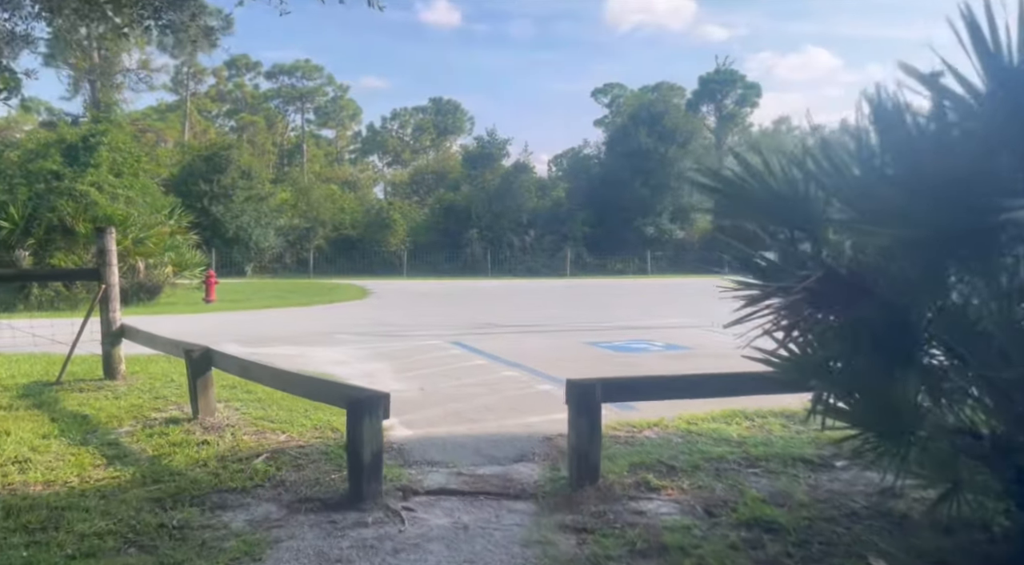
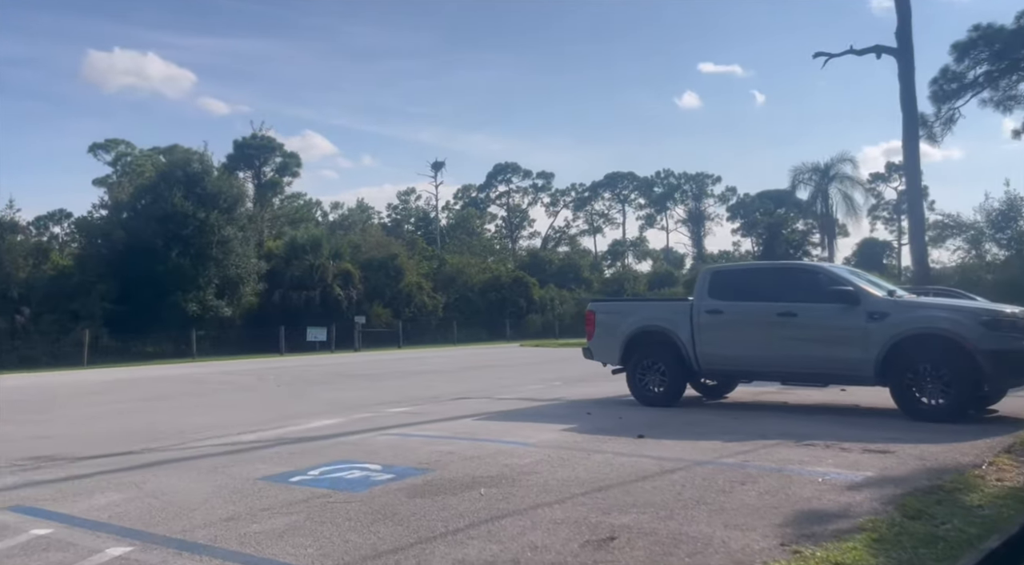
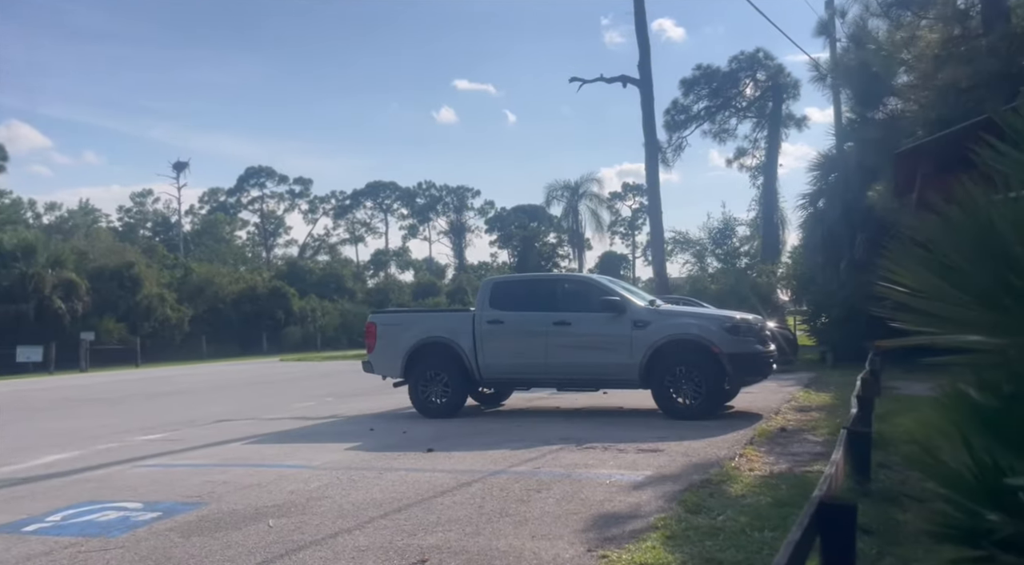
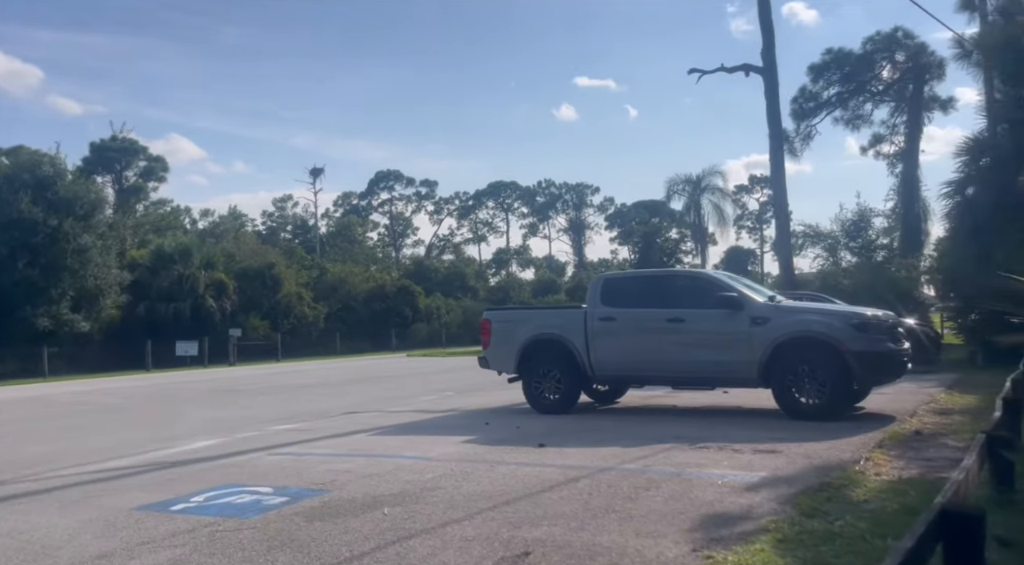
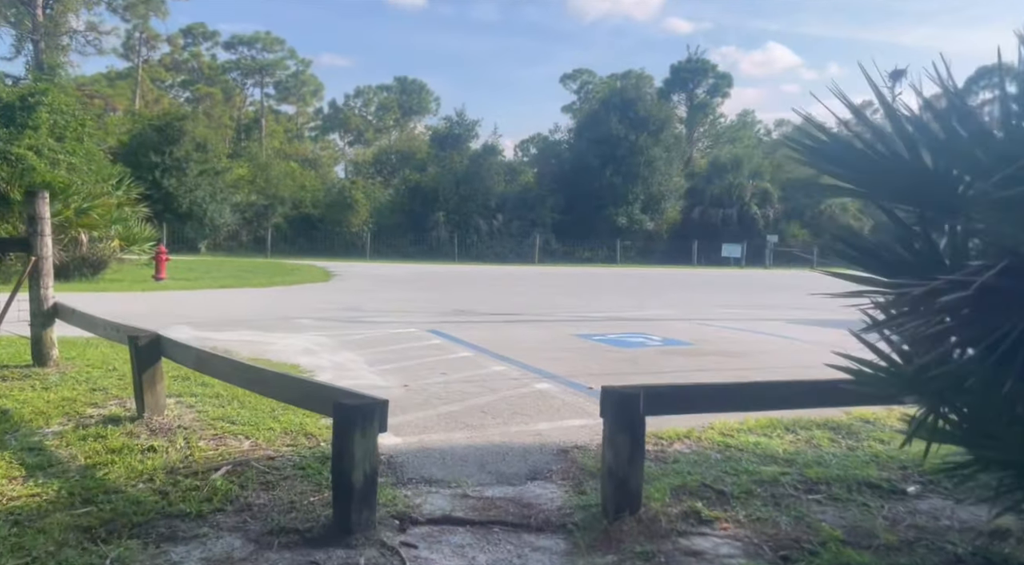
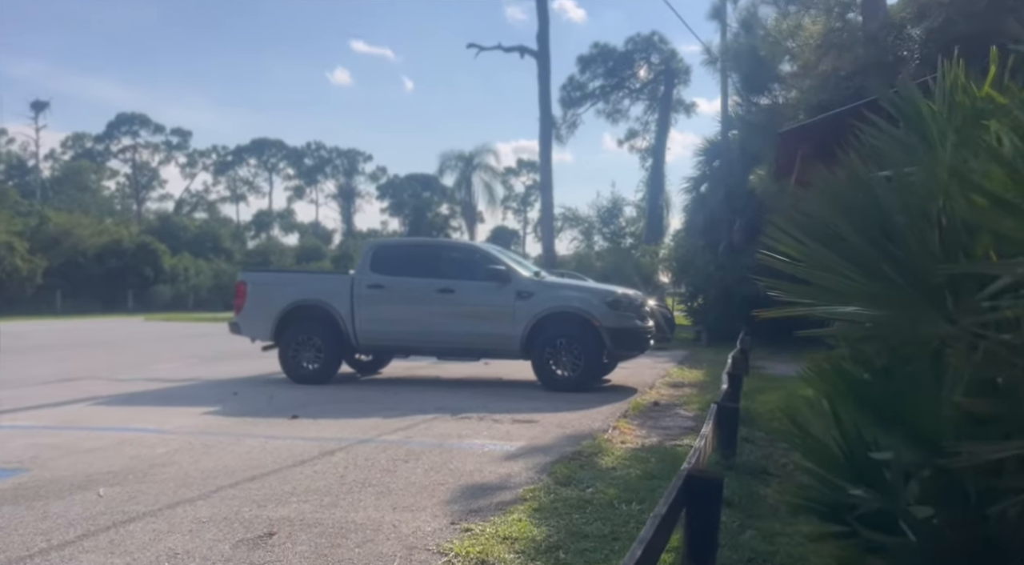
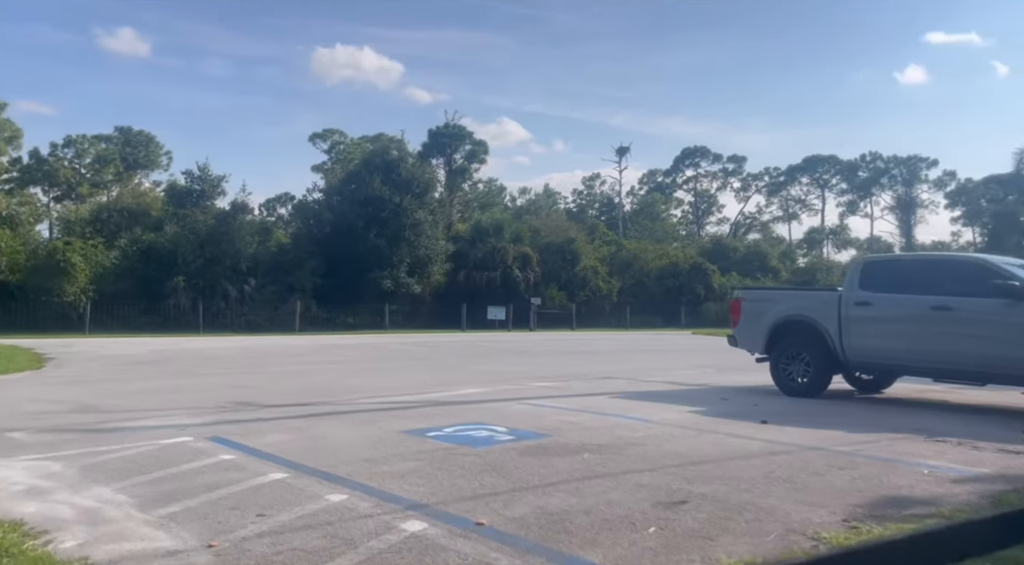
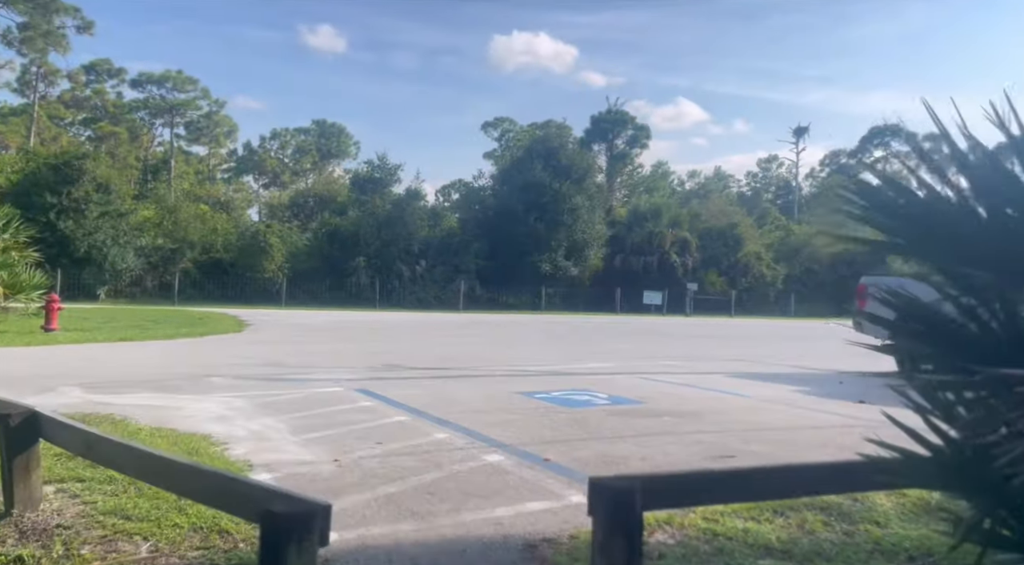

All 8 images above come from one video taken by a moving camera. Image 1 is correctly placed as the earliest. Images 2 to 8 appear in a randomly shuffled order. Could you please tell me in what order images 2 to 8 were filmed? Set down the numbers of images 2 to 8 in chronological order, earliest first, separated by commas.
5, 8, 7, 2, 4, 3, 6
